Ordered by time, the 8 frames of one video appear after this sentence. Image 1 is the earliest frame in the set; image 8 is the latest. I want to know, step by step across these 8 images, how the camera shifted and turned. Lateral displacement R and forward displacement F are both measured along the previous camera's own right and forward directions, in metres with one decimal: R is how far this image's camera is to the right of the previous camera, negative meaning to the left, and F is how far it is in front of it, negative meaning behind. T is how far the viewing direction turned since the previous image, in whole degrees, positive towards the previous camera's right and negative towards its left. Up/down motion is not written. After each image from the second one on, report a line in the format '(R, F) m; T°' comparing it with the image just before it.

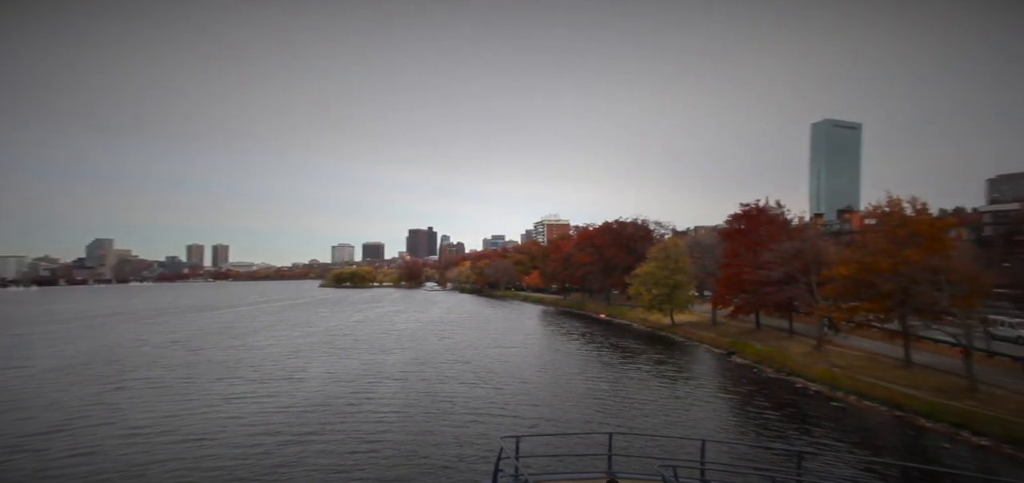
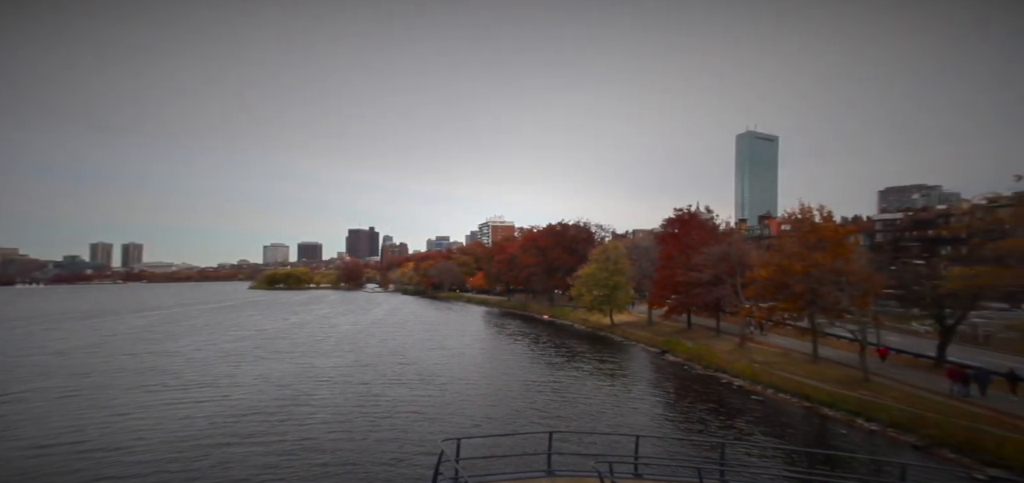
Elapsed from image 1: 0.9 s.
(+1.4, -0.9) m; +6°
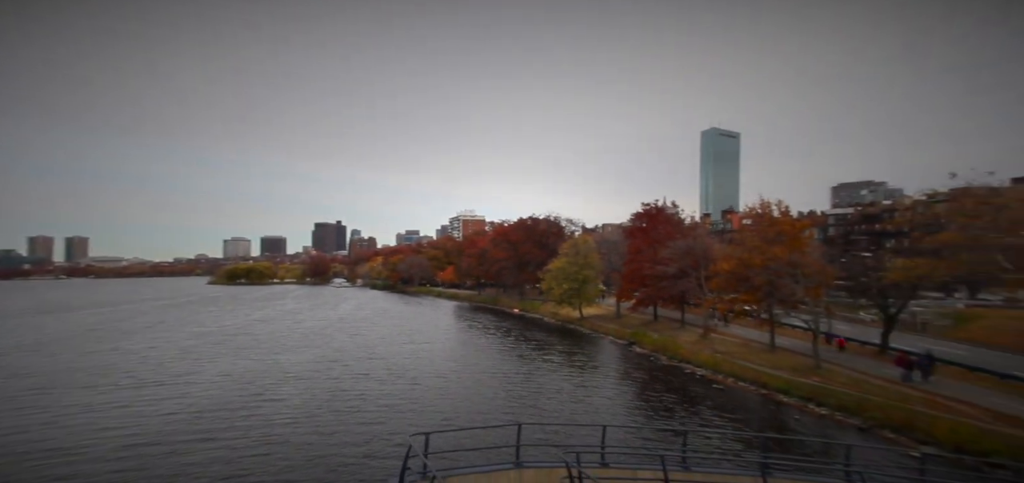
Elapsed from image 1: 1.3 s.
(+0.7, -0.3) m; +3°
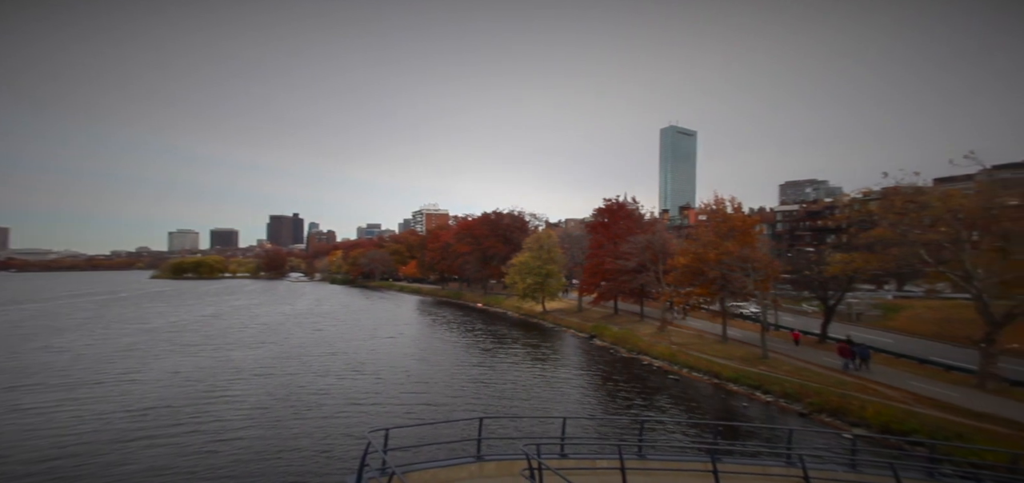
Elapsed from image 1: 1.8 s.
(+0.8, -0.2) m; +4°
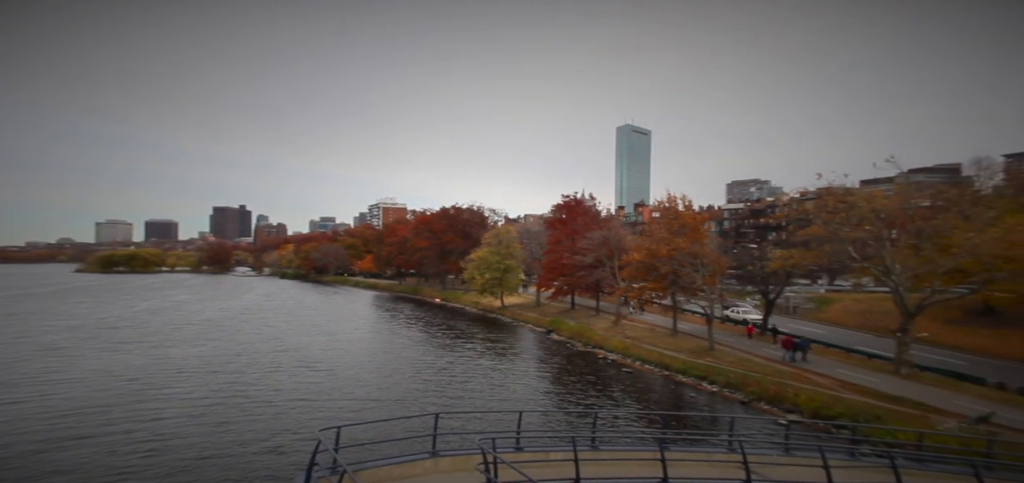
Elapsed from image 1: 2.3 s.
(+0.7, 0.0) m; +5°
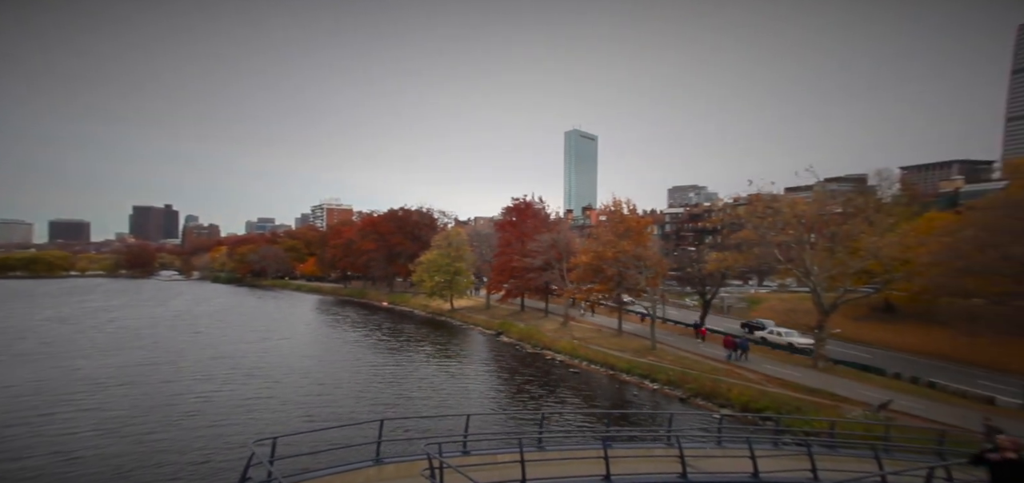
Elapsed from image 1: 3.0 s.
(+0.5, 0.0) m; +6°
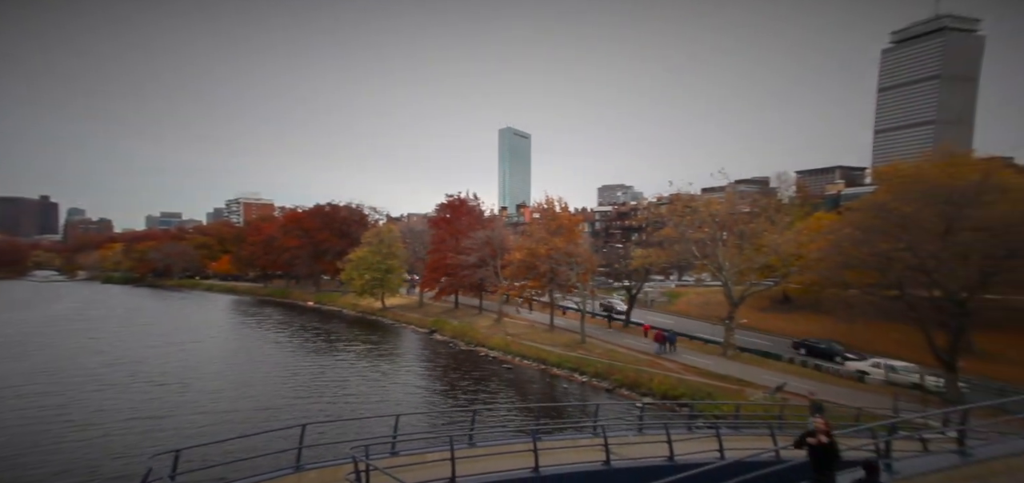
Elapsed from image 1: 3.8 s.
(+0.5, +0.1) m; +8°
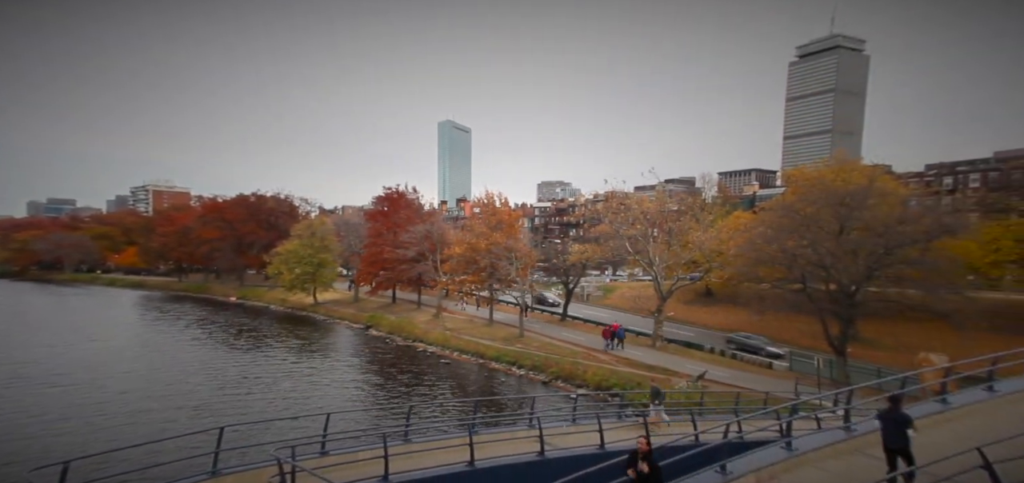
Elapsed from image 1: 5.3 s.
(+0.2, +0.1) m; +7°
